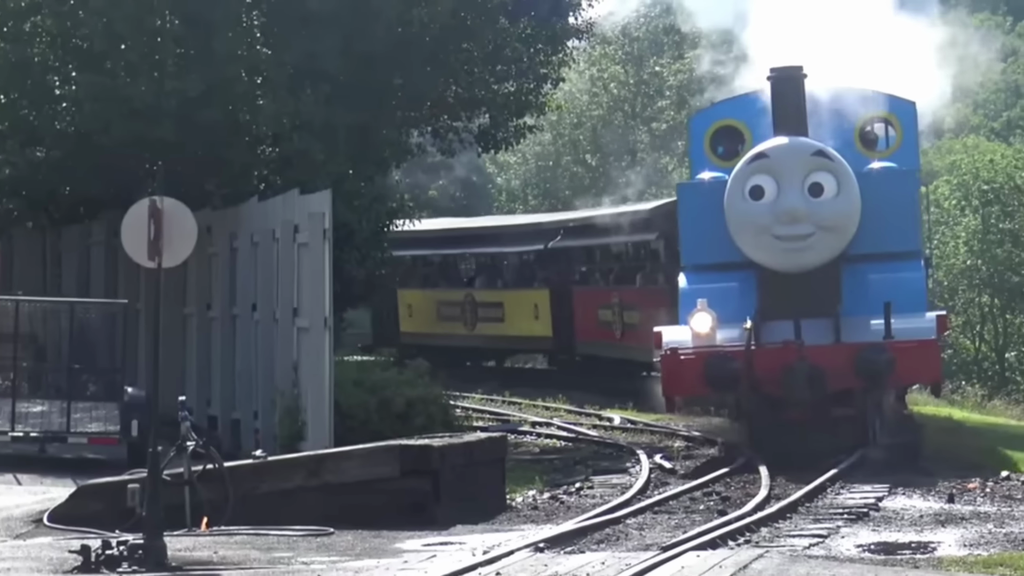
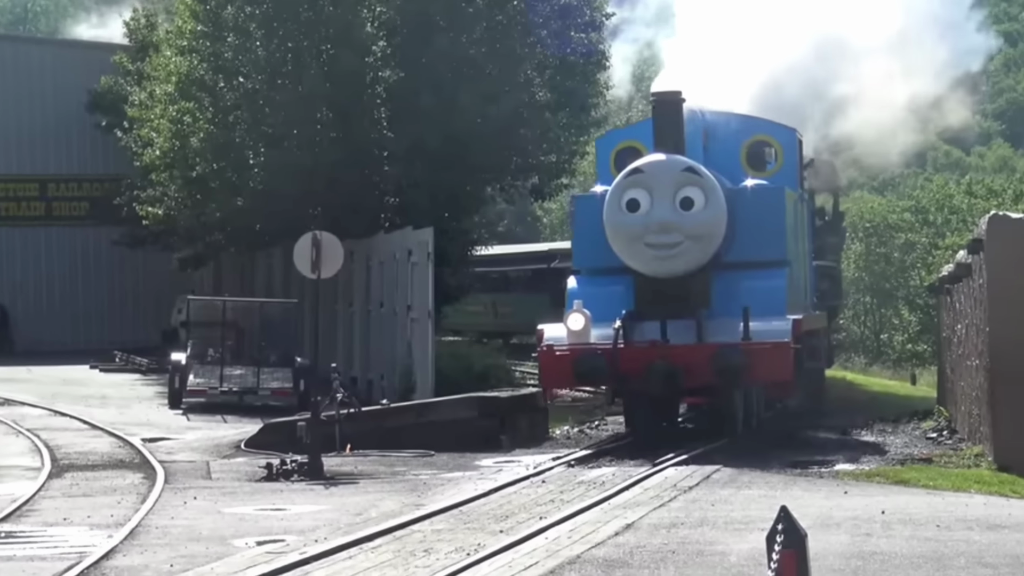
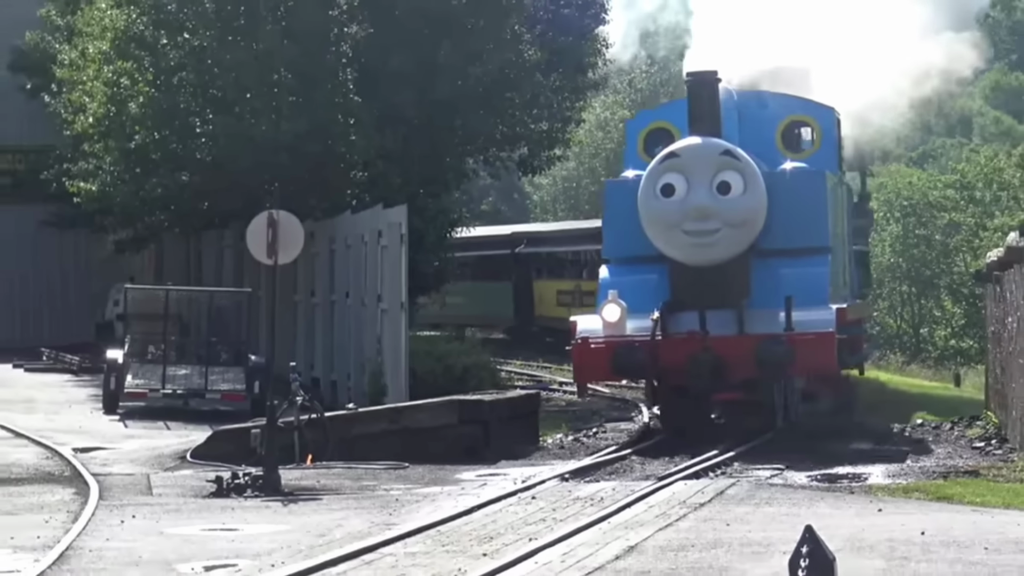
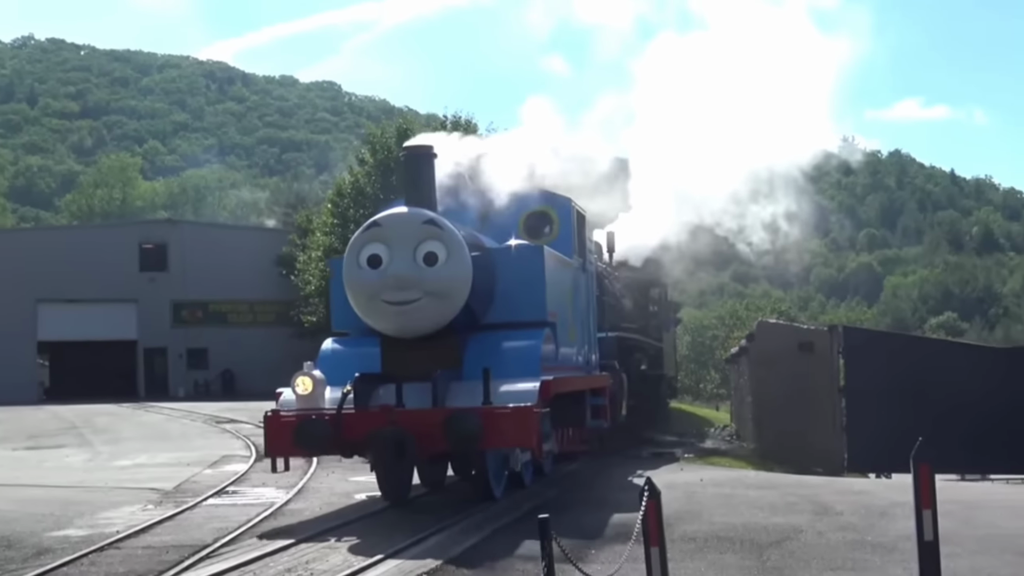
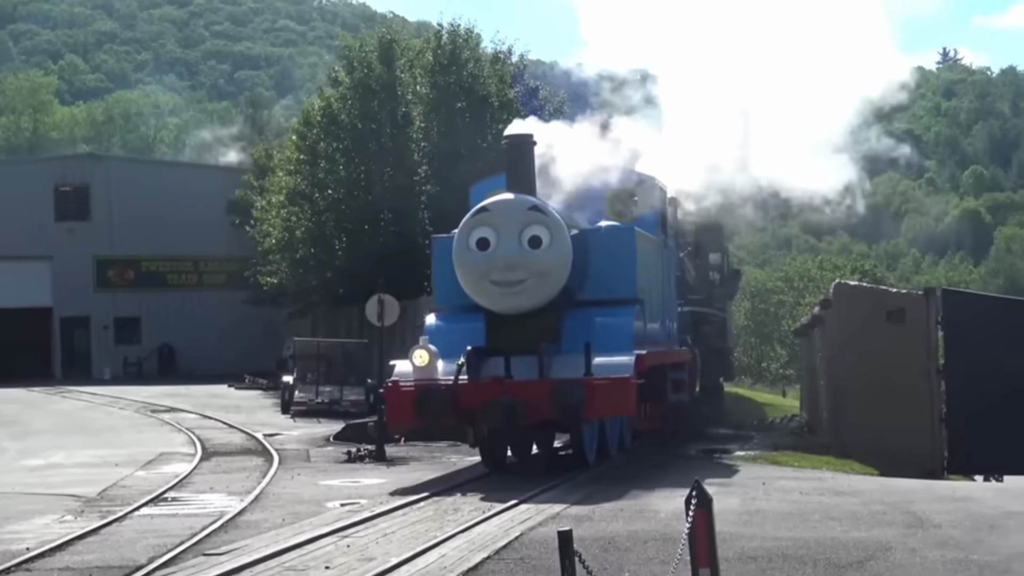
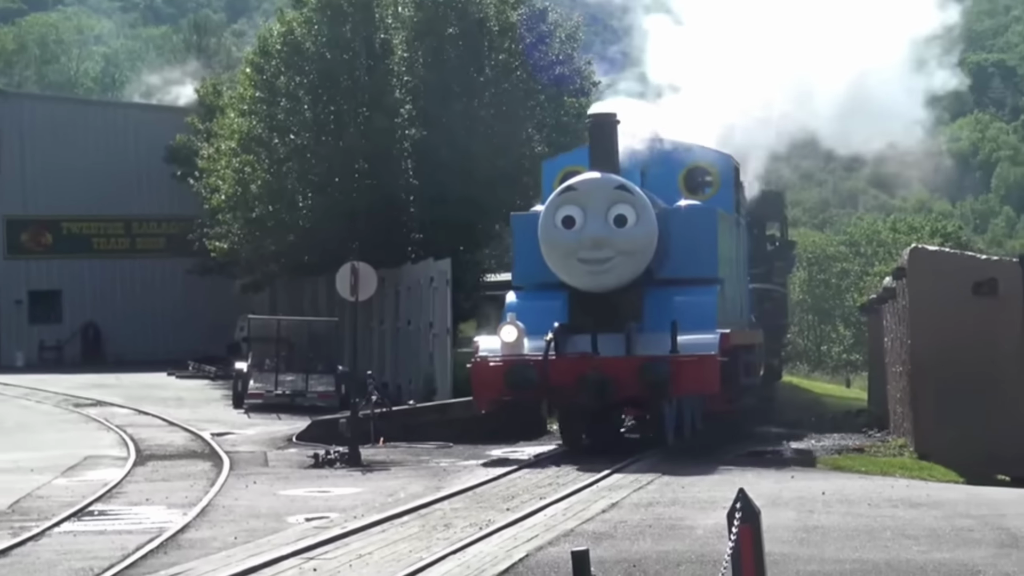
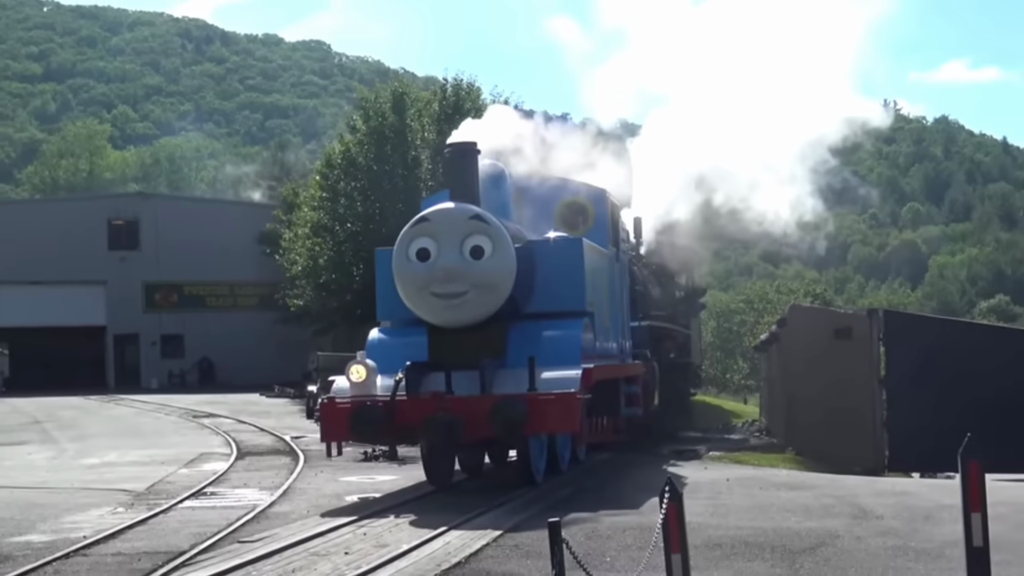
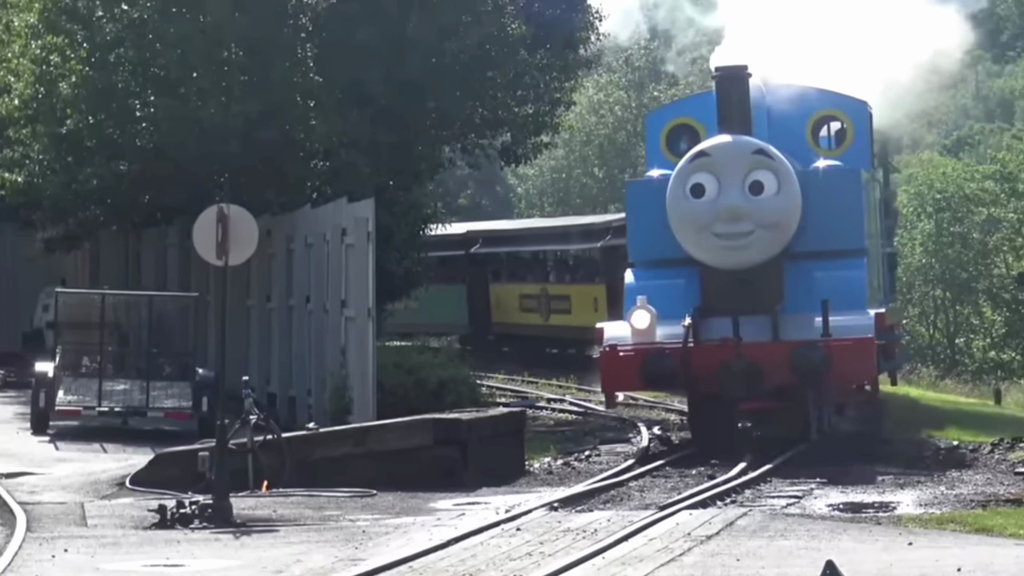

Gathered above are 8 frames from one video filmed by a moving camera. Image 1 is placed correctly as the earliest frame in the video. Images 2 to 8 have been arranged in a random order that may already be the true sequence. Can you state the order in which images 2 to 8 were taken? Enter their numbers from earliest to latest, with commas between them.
8, 3, 2, 6, 5, 7, 4
